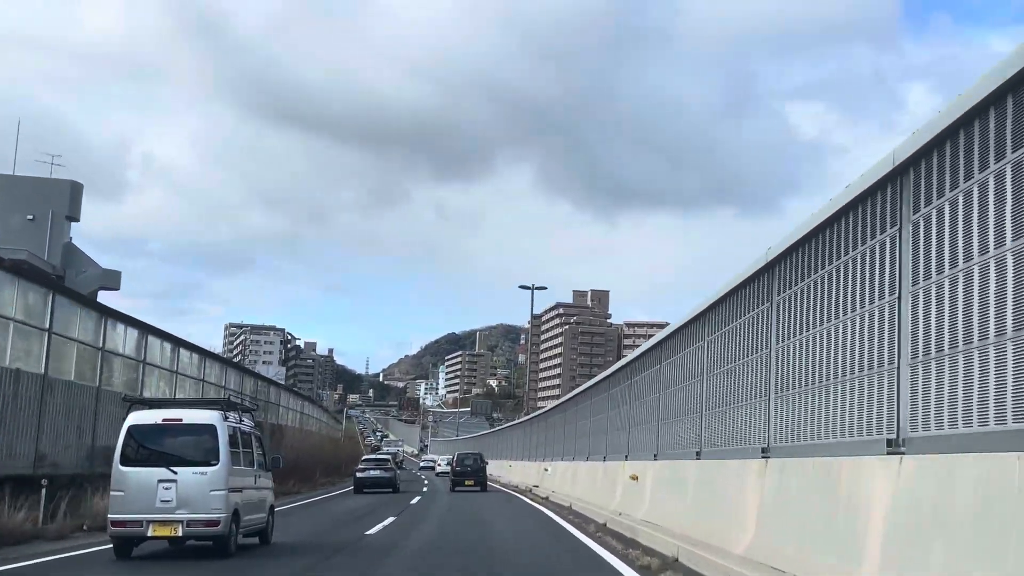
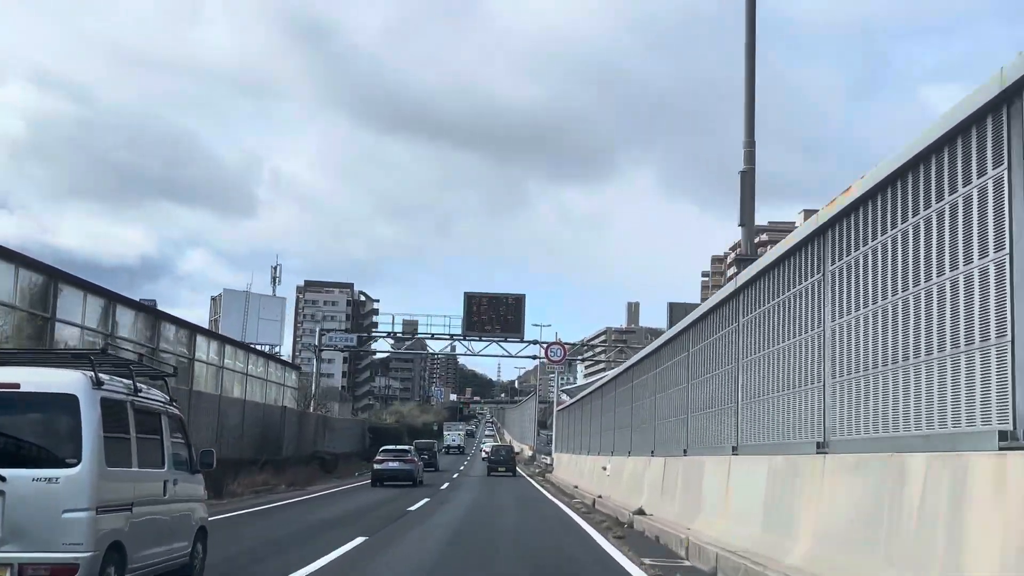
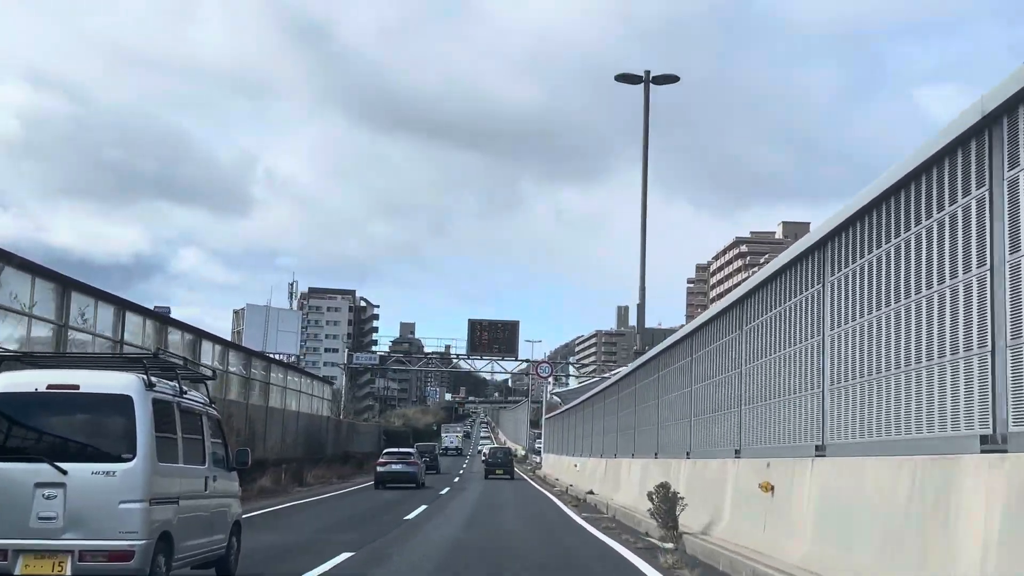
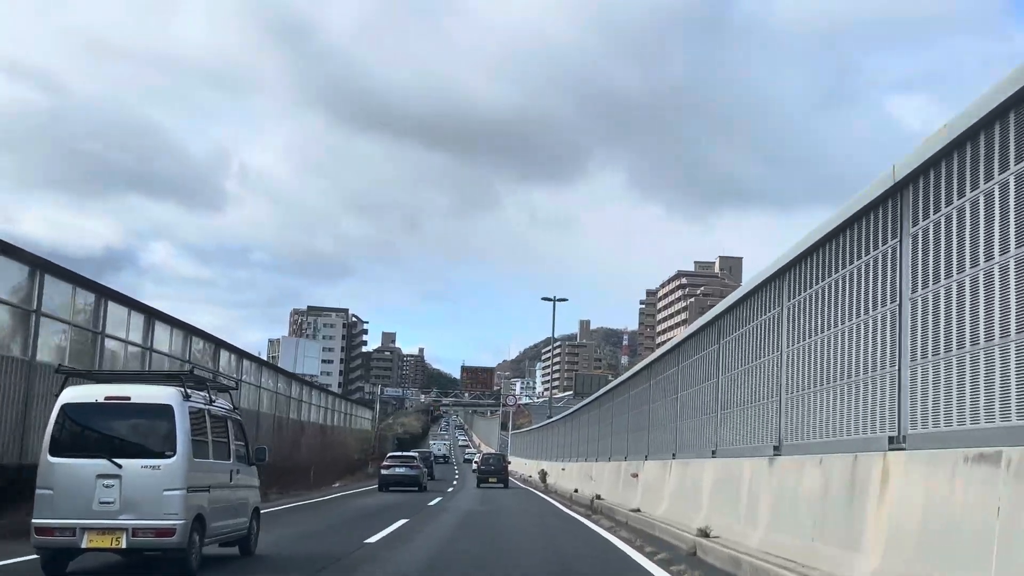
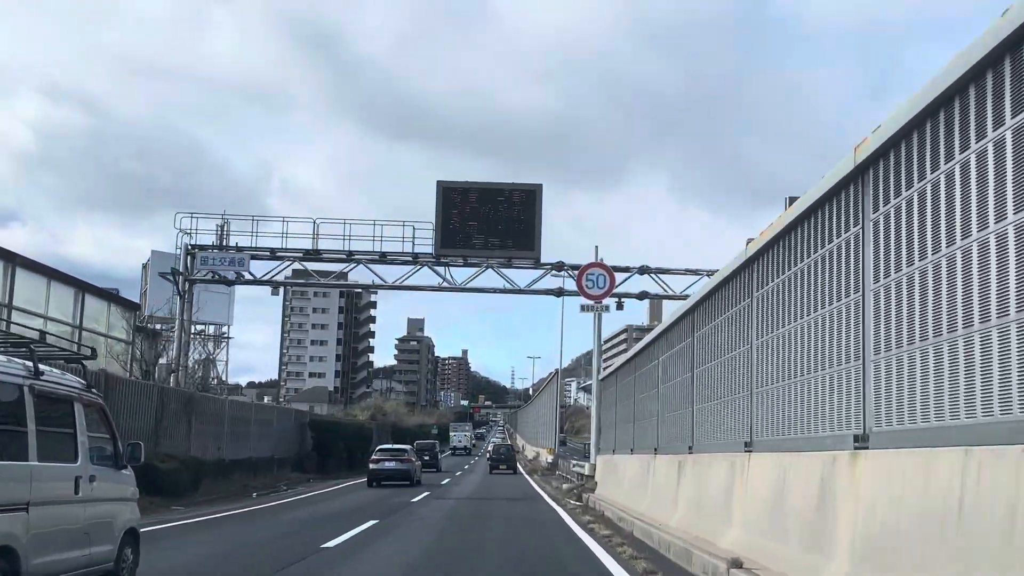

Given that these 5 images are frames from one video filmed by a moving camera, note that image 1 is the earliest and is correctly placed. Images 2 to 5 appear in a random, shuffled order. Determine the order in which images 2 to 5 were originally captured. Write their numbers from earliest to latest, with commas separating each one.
4, 3, 2, 5
